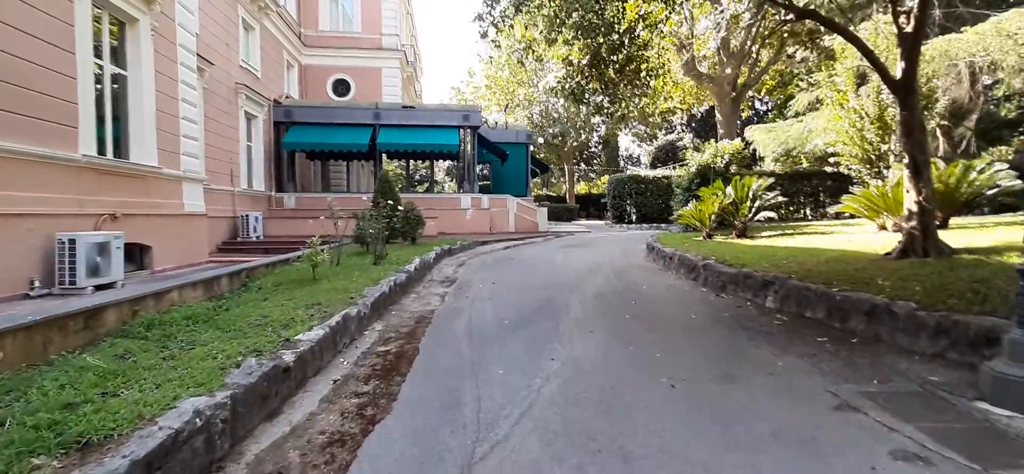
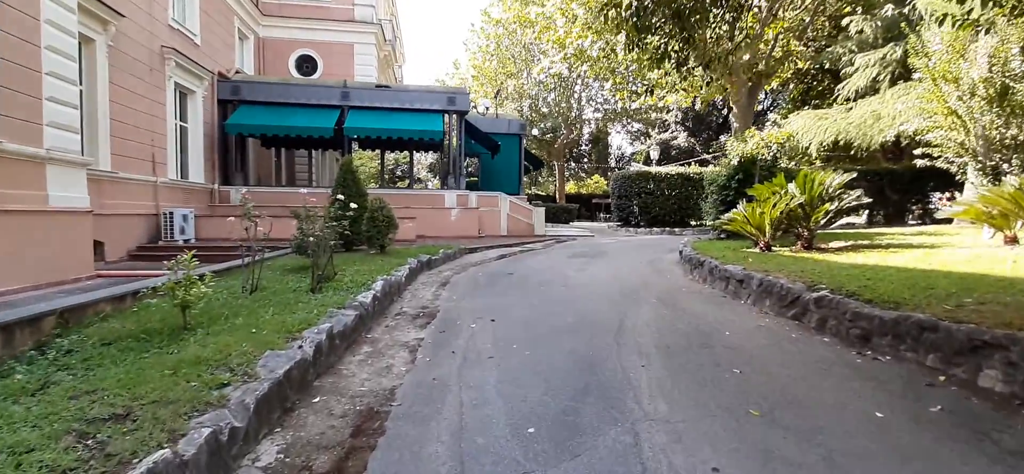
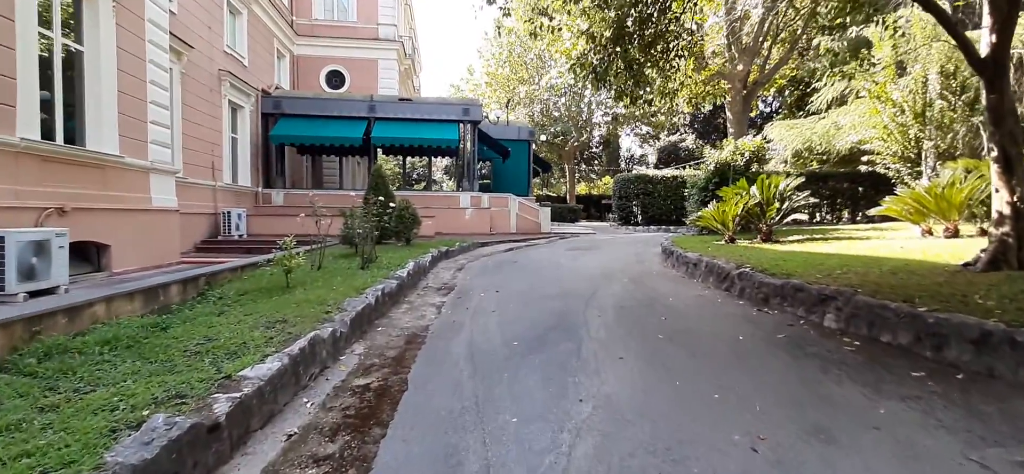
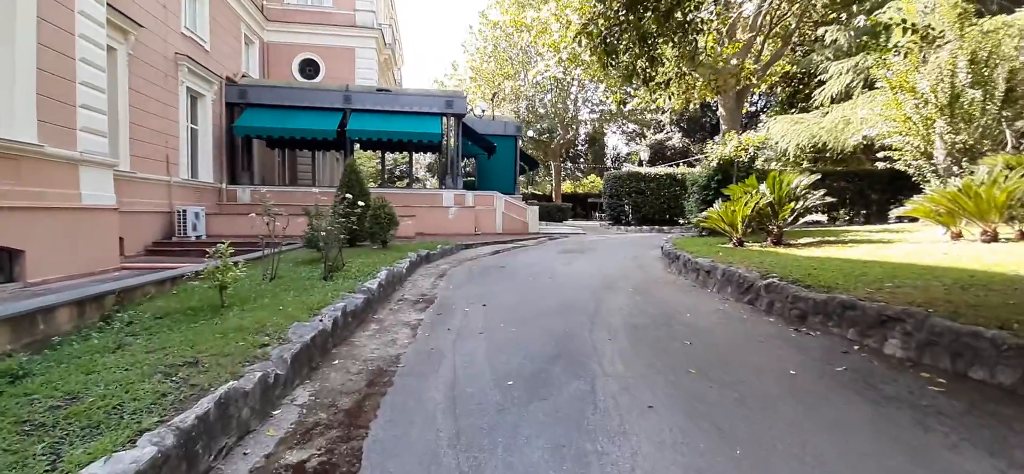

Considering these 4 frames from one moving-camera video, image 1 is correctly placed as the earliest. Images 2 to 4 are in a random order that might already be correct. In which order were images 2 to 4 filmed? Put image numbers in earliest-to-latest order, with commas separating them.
3, 4, 2
